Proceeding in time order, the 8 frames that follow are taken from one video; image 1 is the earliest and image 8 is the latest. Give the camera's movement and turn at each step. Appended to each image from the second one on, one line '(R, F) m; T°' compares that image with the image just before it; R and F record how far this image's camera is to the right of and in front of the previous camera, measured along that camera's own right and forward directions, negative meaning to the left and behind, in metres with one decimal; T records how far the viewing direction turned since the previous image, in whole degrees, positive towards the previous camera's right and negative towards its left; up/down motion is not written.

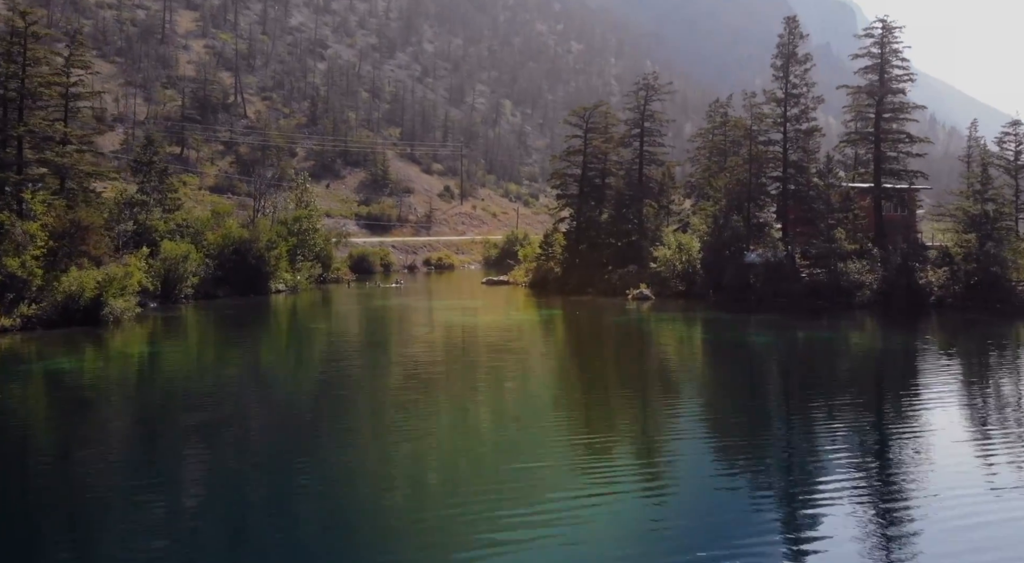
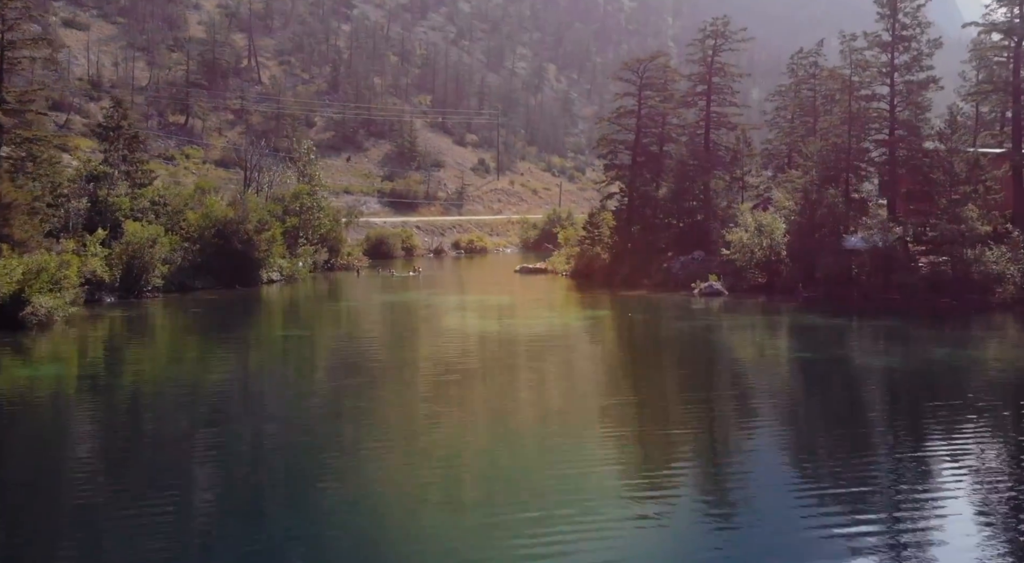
(+0.5, +9.6) m; -3°
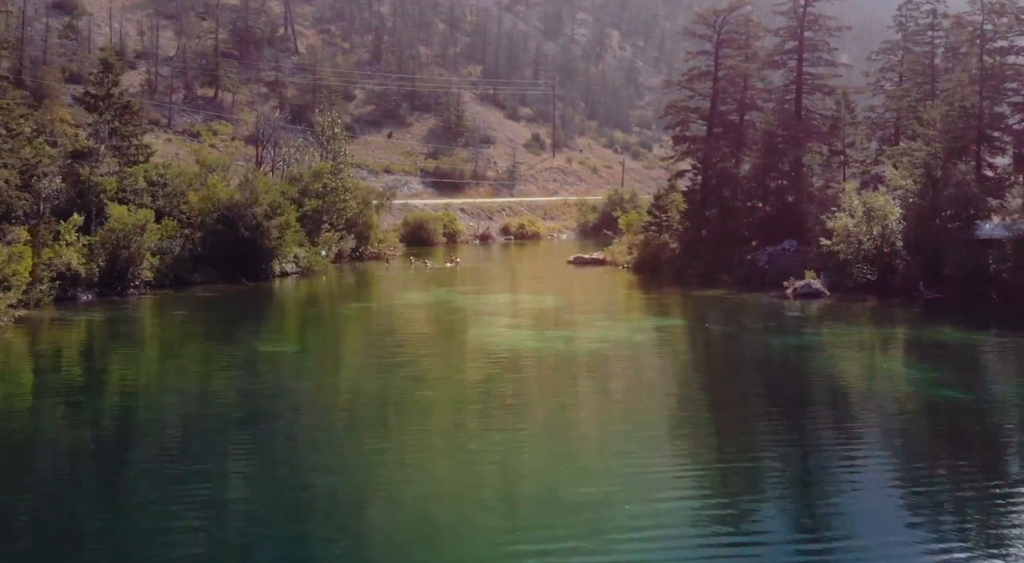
(+0.5, +7.0) m; -4°
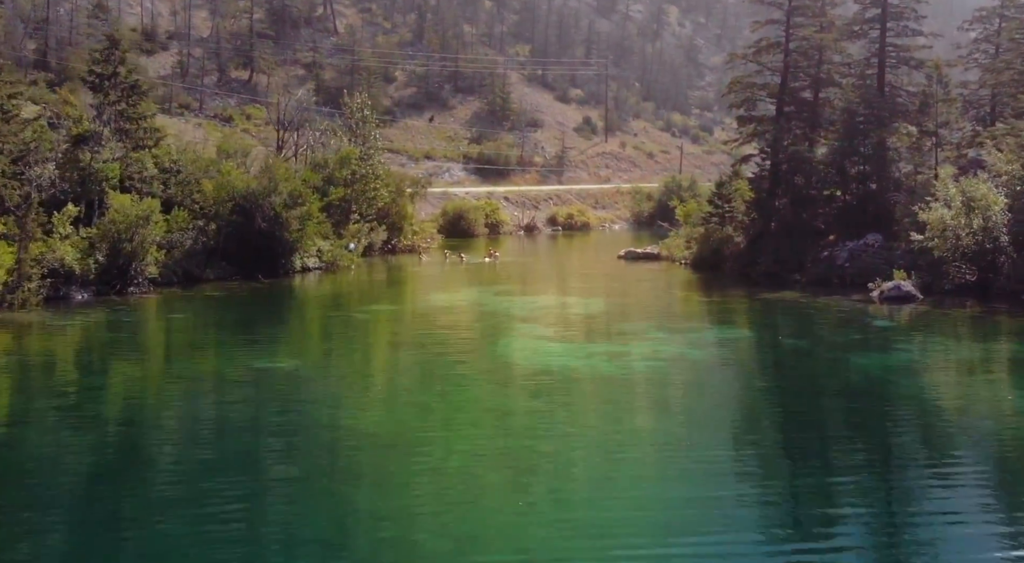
(+0.4, +4.0) m; -3°
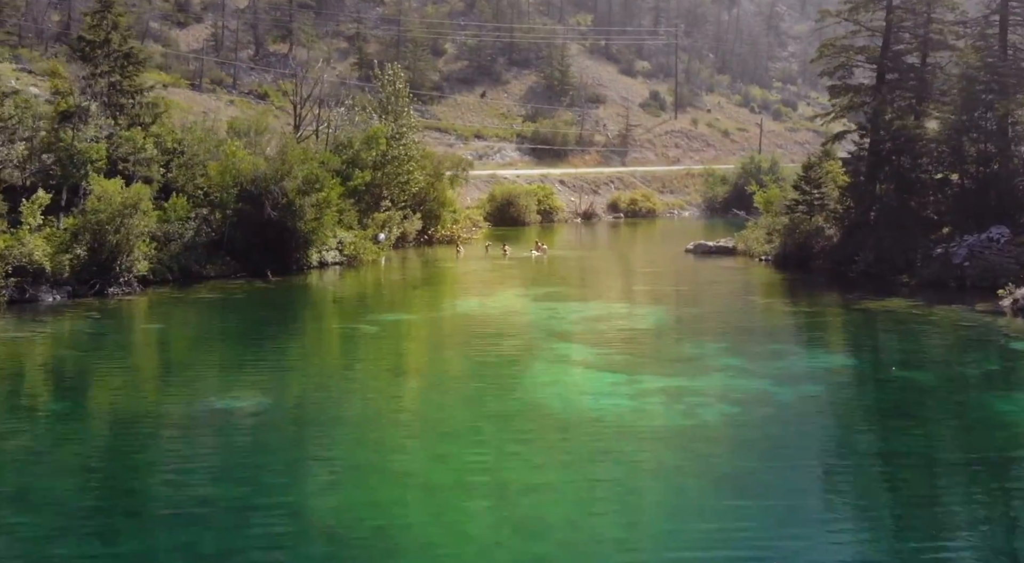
(+0.7, +5.2) m; -4°
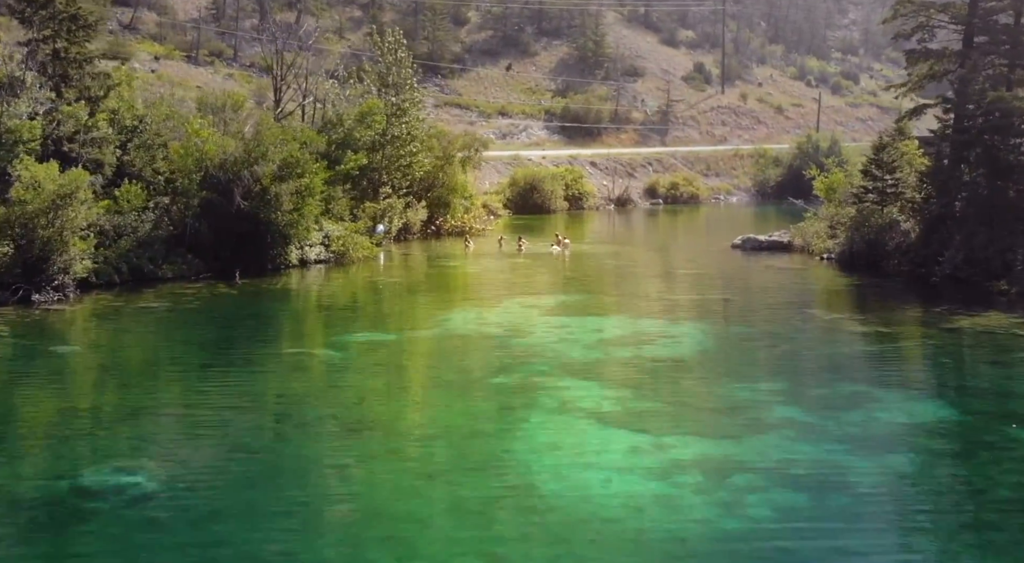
(+0.8, +4.9) m; -3°
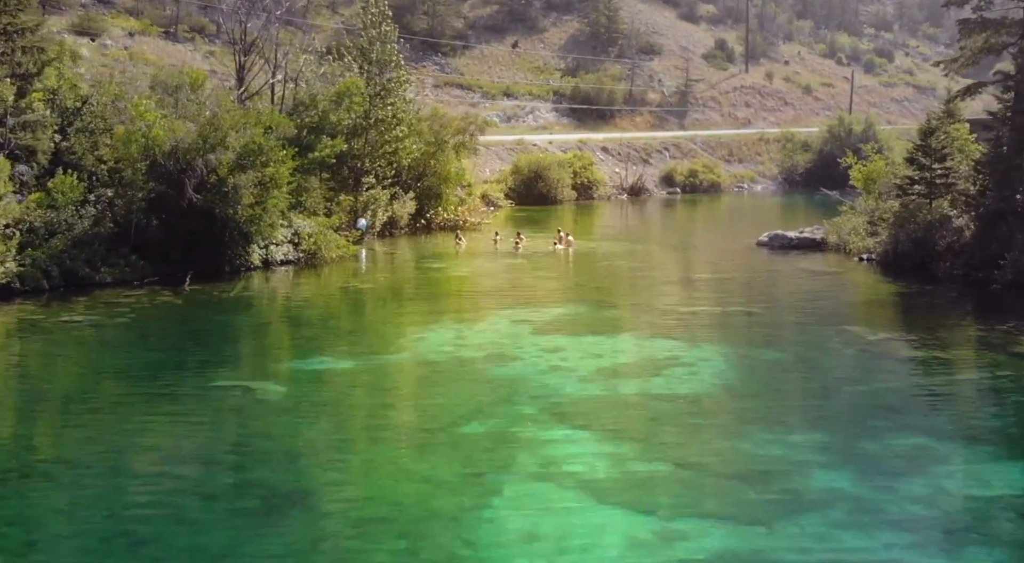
(+0.6, +3.5) m; -1°
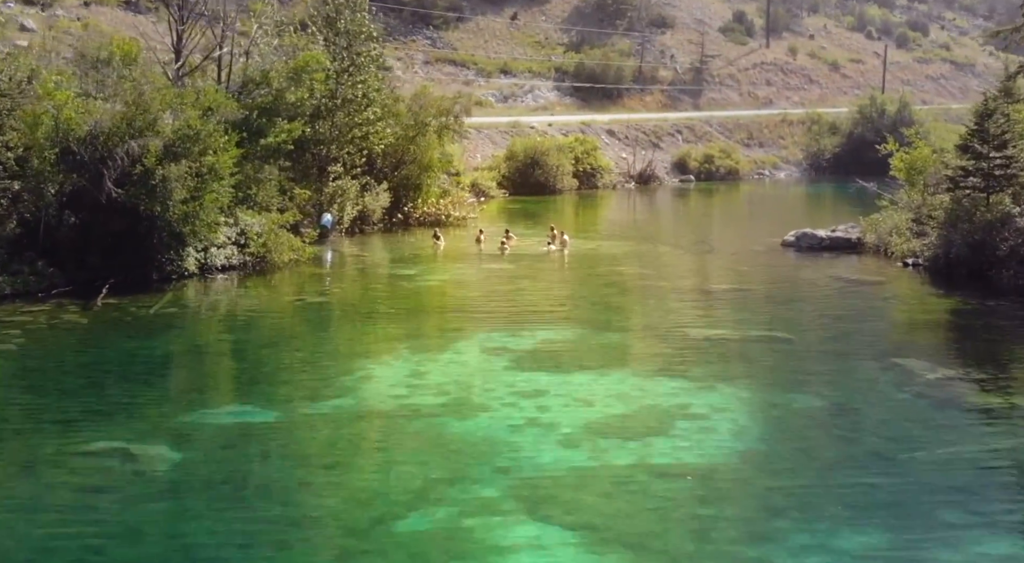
(+0.6, +3.7) m; -1°
